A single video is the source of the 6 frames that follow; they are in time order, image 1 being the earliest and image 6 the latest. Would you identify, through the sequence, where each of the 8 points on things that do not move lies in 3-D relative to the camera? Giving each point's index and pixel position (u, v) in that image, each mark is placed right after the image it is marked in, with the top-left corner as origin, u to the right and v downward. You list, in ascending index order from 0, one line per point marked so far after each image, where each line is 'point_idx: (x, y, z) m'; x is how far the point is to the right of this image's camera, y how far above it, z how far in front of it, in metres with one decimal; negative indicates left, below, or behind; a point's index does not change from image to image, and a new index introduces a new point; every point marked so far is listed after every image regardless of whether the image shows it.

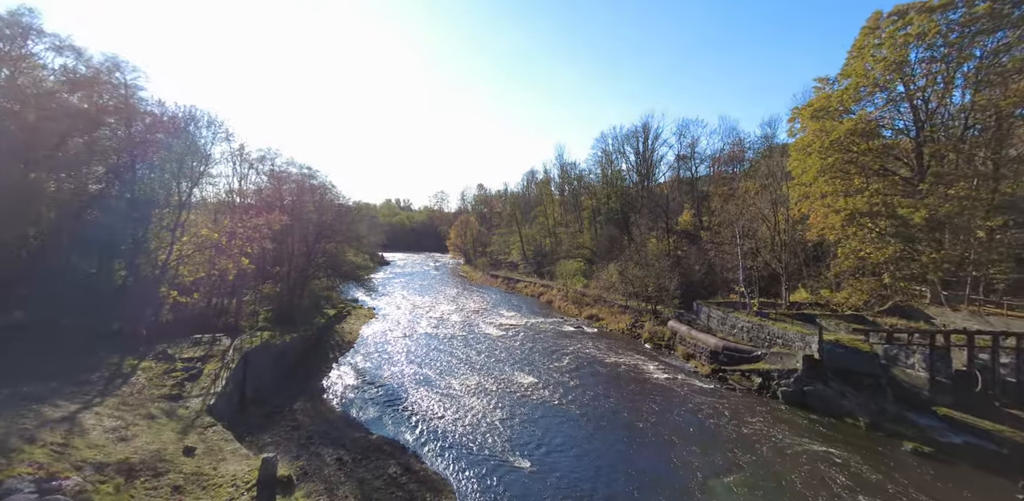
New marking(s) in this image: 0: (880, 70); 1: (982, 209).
0: (+15.7, +7.5, +18.7) m
1: (+17.6, +1.5, +16.6) m
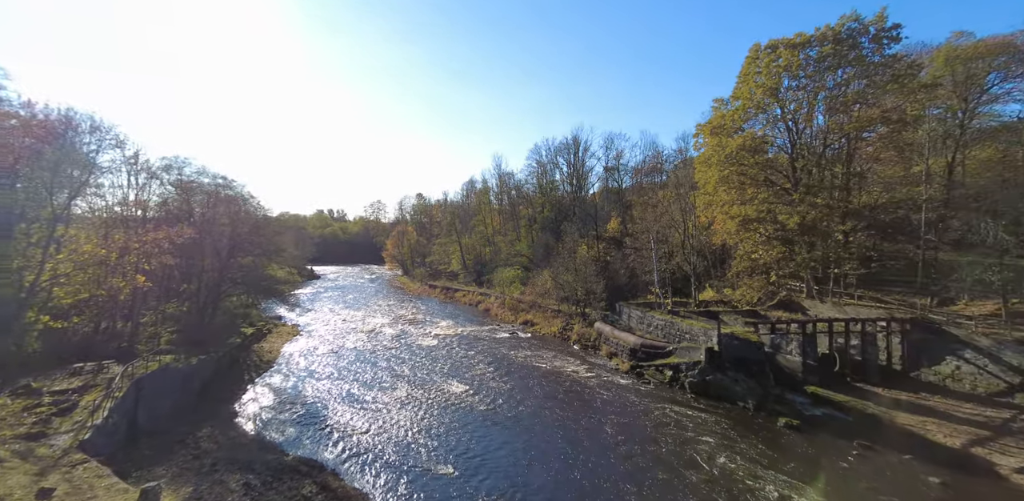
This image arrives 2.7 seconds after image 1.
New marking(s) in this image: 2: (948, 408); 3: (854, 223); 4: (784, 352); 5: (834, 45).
0: (+12.0, +7.5, +21.4) m
1: (+14.4, +1.6, +19.5) m
2: (+14.1, -5.1, +14.5) m
3: (+15.3, +1.2, +19.8) m
4: (+11.9, -4.4, +19.3) m
5: (+14.4, +9.2, +20.0) m
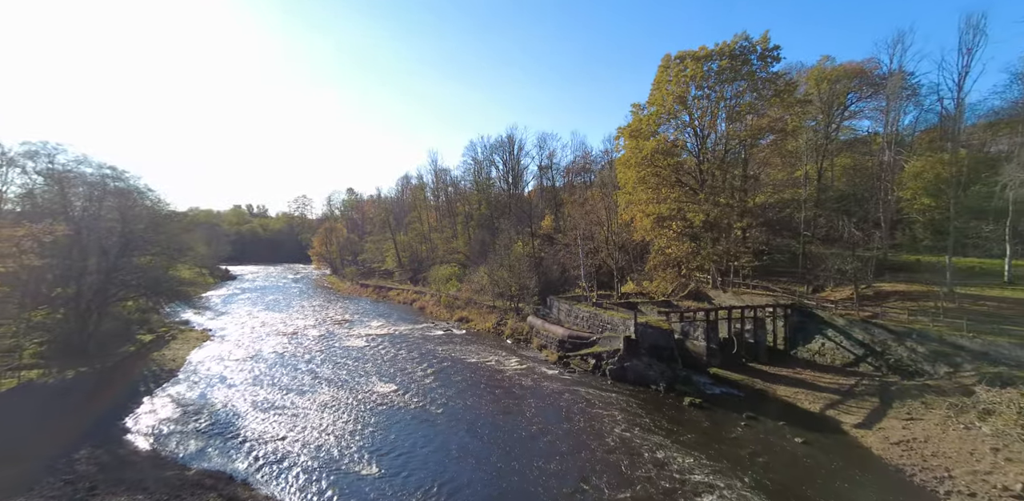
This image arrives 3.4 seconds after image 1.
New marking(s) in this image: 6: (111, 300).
0: (+8.3, +7.7, +23.4) m
1: (+11.0, +1.8, +21.9) m
2: (+11.5, -4.9, +17.0) m
3: (+11.9, +1.5, +22.4) m
4: (+8.6, -4.2, +21.5) m
5: (+10.9, +9.5, +22.4) m
6: (-17.6, -2.2, +20.1) m
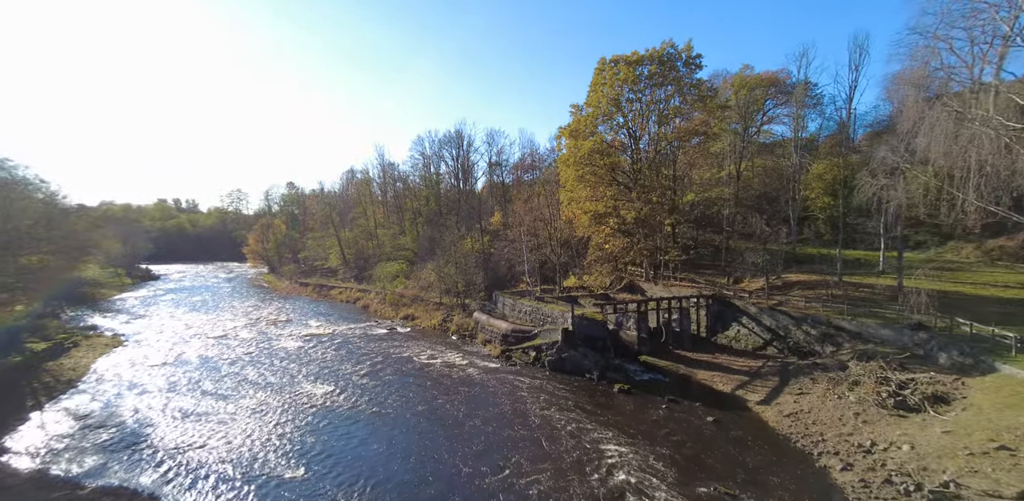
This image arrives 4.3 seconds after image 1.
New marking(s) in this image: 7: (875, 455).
0: (+5.1, +7.9, +24.6) m
1: (+7.9, +2.1, +23.5) m
2: (+9.1, -4.7, +18.7) m
3: (+8.8, +1.7, +24.1) m
4: (+5.7, -4.0, +22.8) m
5: (+7.7, +9.7, +23.8) m
6: (-20.2, -2.2, +18.5) m
7: (+7.1, -4.0, +8.9) m
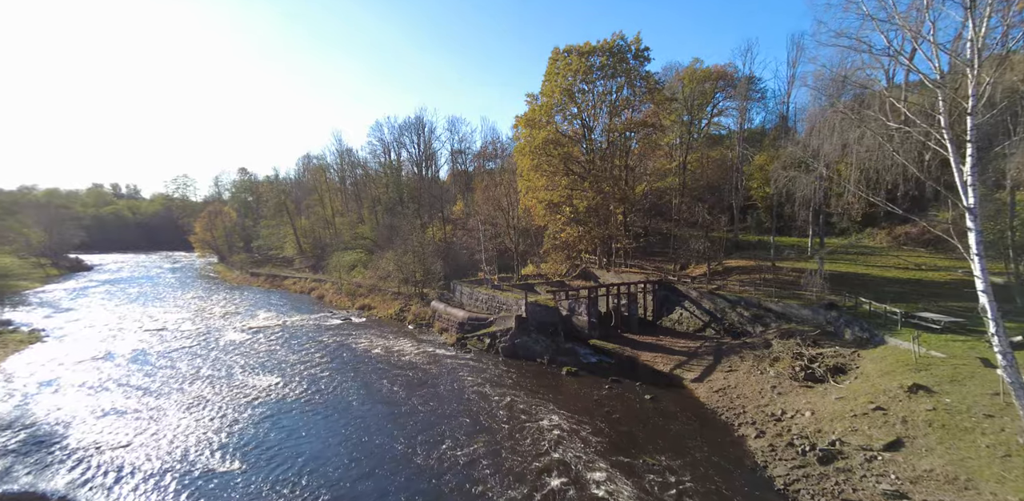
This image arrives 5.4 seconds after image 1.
0: (+2.5, +8.6, +24.9) m
1: (+5.4, +2.7, +24.2) m
2: (+7.0, -4.2, +19.8) m
3: (+6.2, +2.4, +24.9) m
4: (+3.2, -3.3, +23.5) m
5: (+5.2, +10.4, +24.3) m
6: (-22.2, -1.8, +16.9) m
7: (+5.9, -3.7, +9.8) m
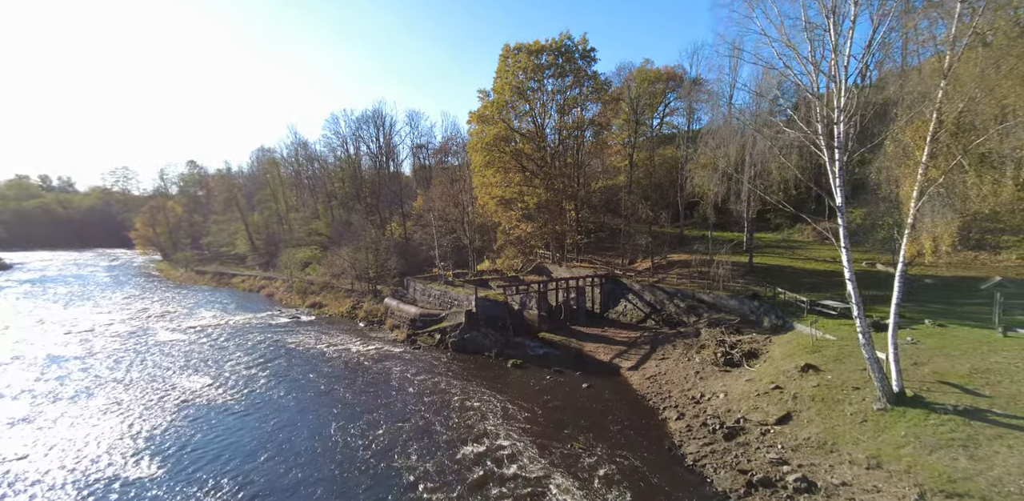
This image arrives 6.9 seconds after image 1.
0: (-0.3, +8.9, +25.1) m
1: (+2.7, +3.0, +24.7) m
2: (+4.6, -3.9, +20.5) m
3: (+3.4, +2.7, +25.4) m
4: (+0.5, -3.1, +23.8) m
5: (+2.4, +10.7, +24.7) m
6: (-24.2, -1.6, +14.9) m
7: (+4.5, -3.6, +10.4) m
